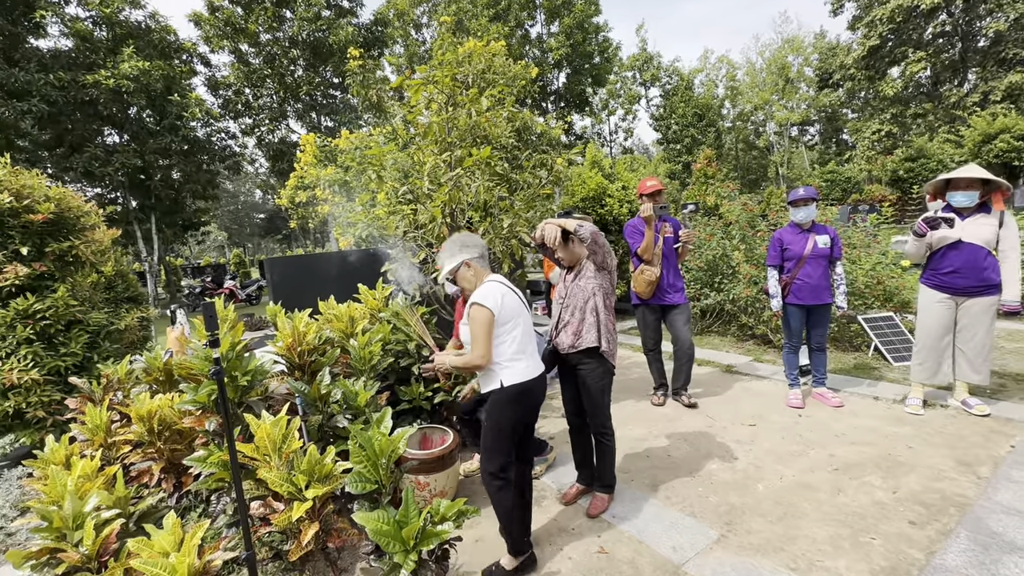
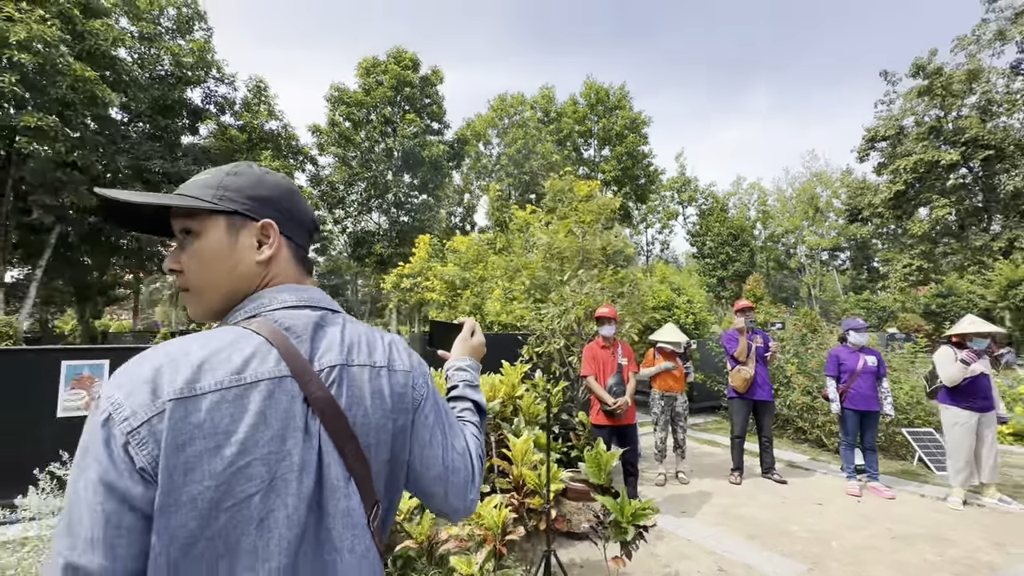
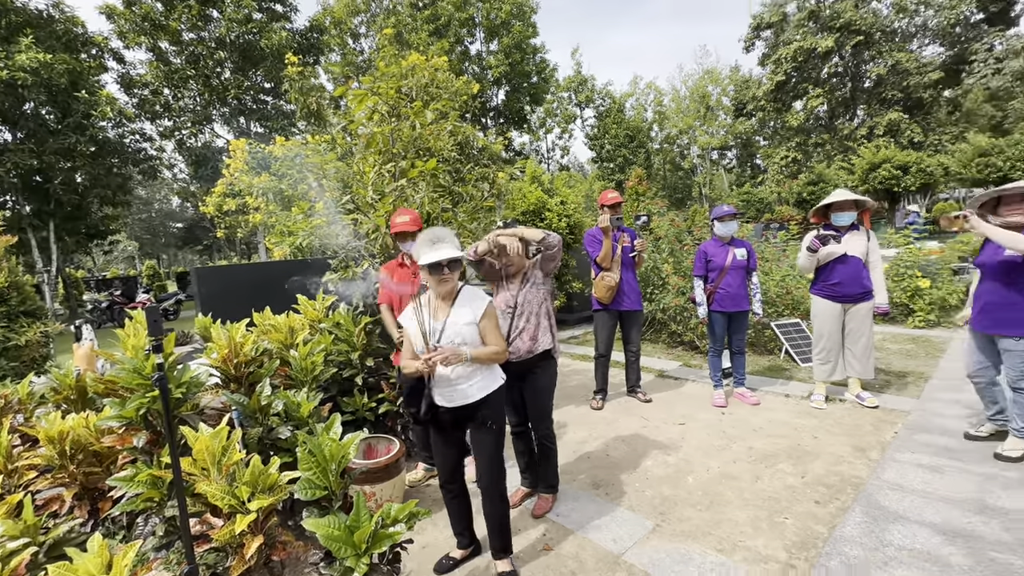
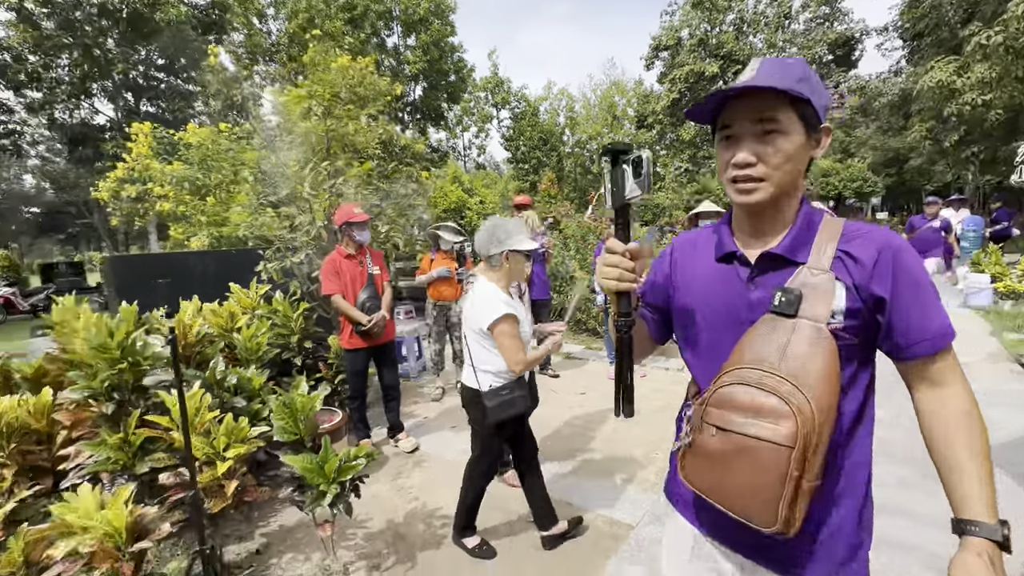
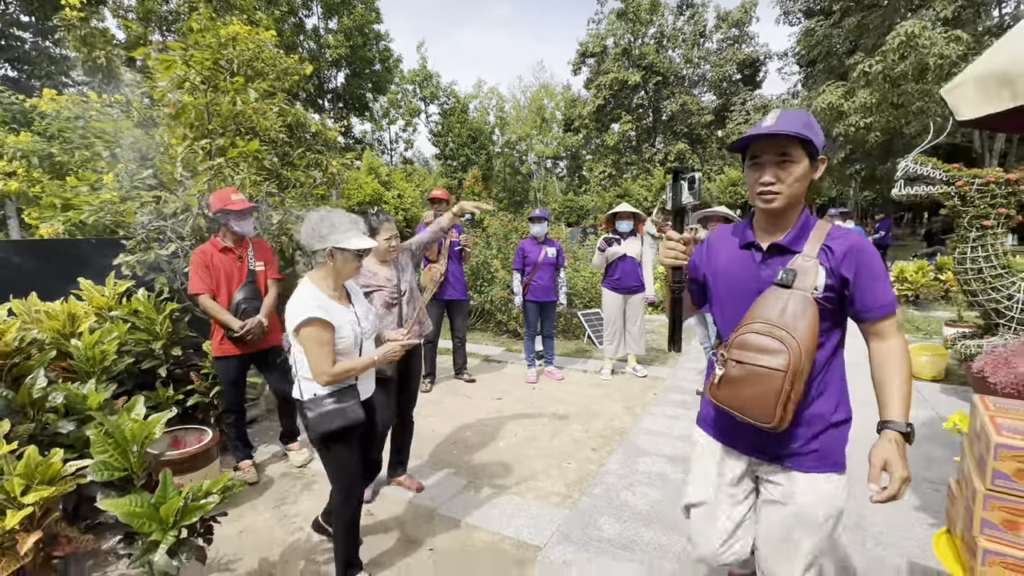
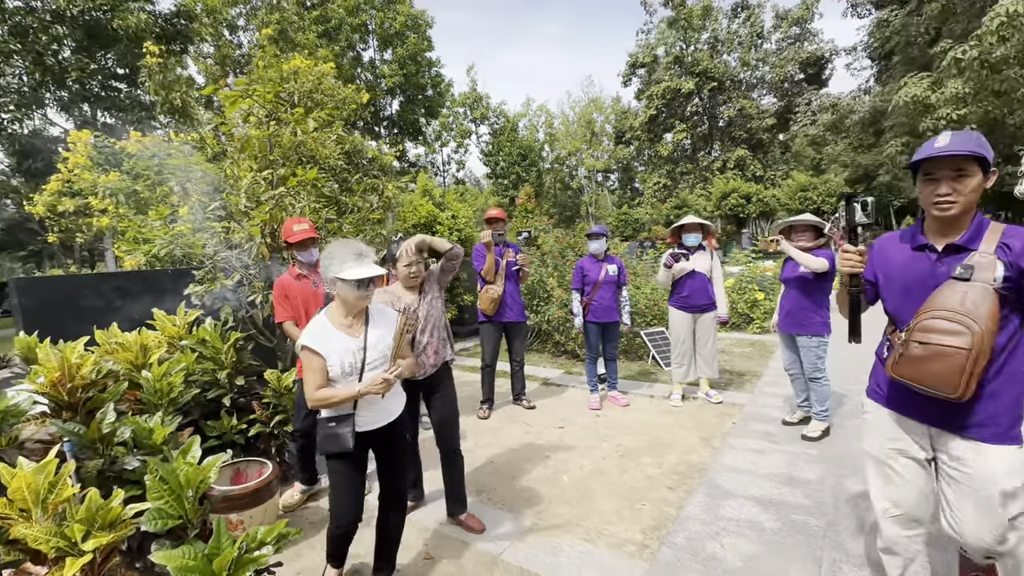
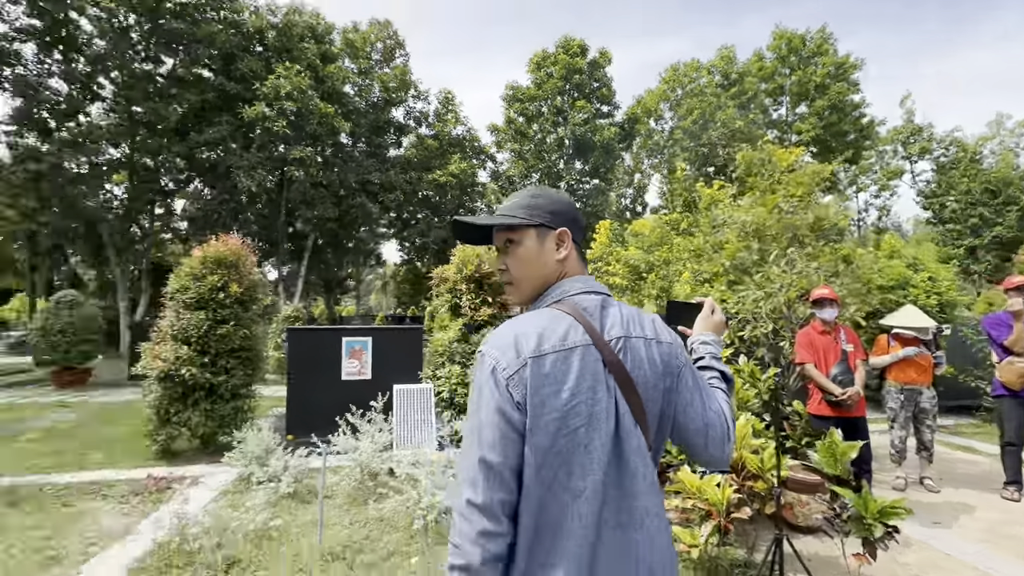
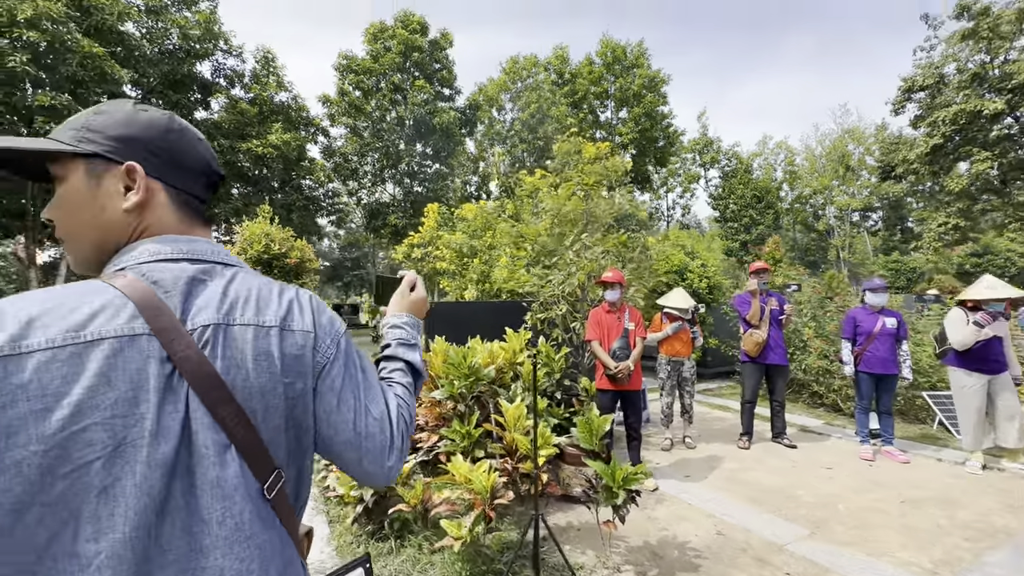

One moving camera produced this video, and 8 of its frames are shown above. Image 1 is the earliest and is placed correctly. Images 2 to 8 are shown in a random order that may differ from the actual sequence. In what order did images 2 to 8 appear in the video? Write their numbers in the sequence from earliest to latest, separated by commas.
3, 6, 5, 4, 8, 2, 7
